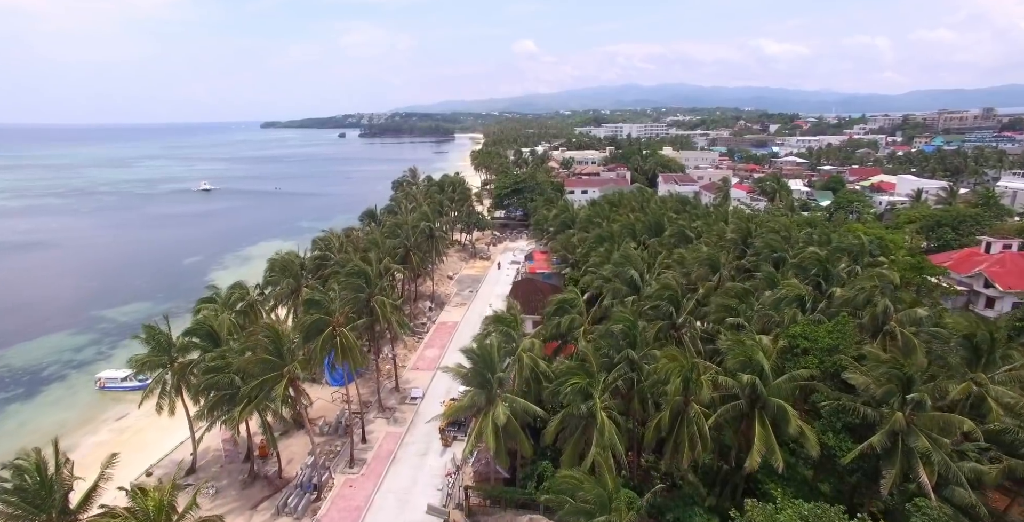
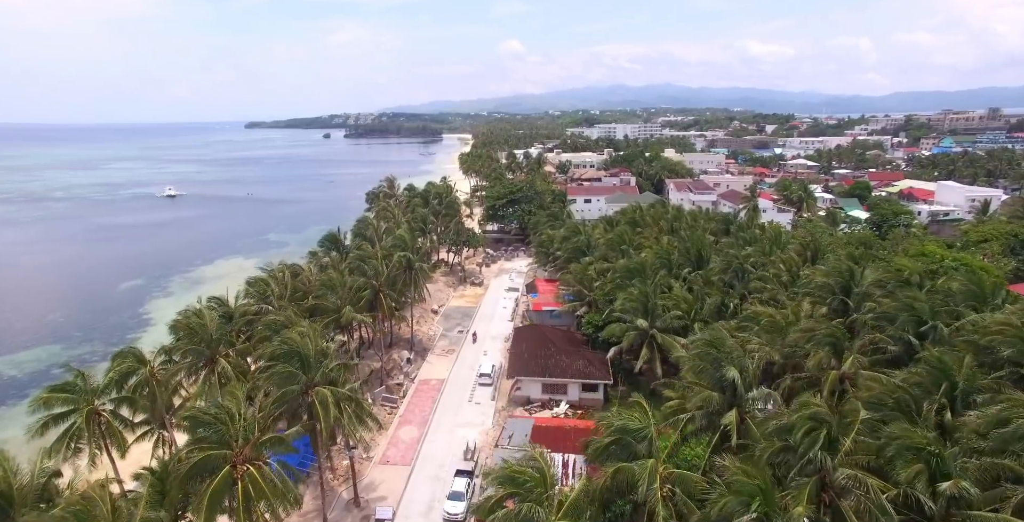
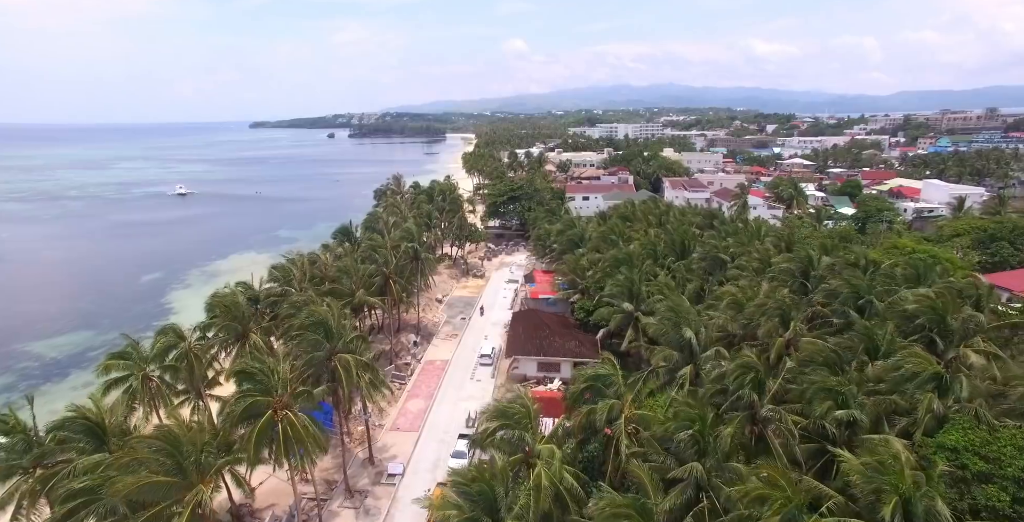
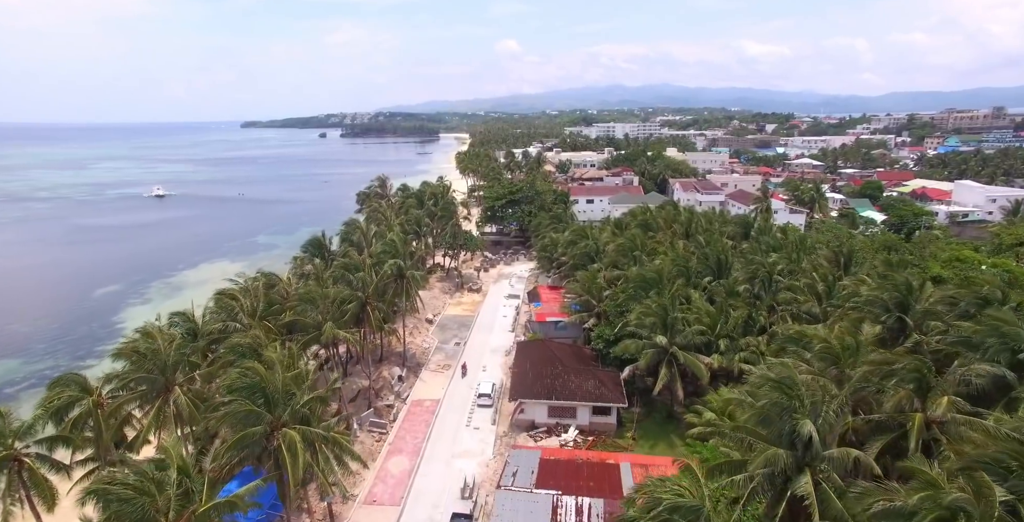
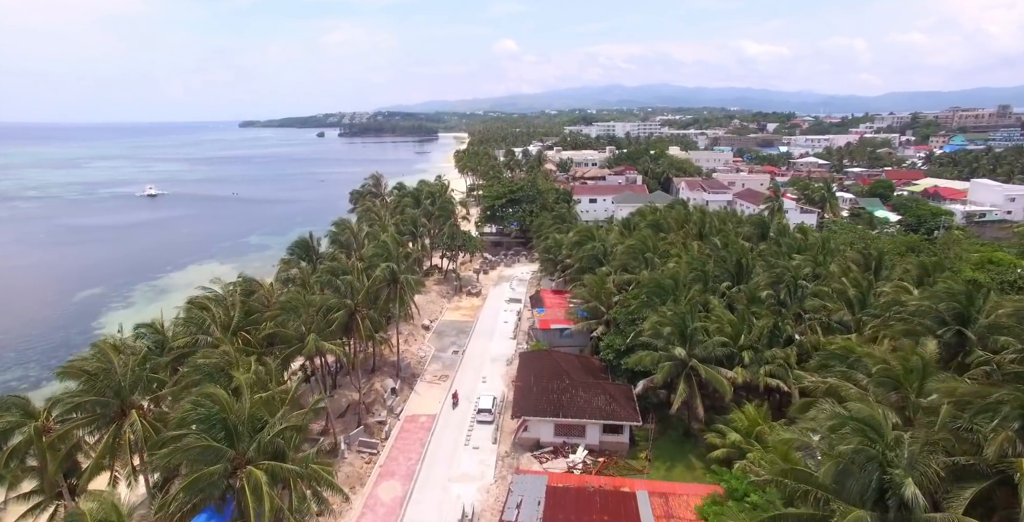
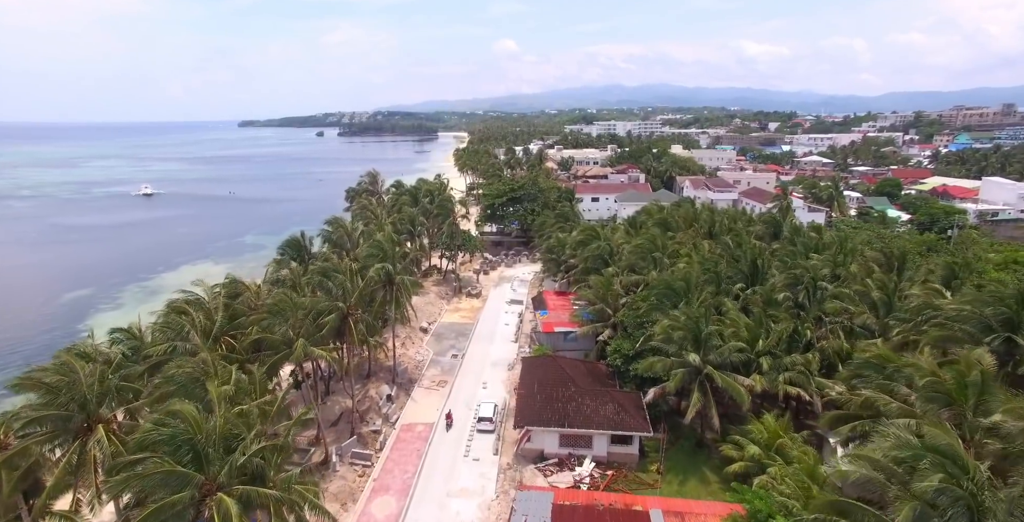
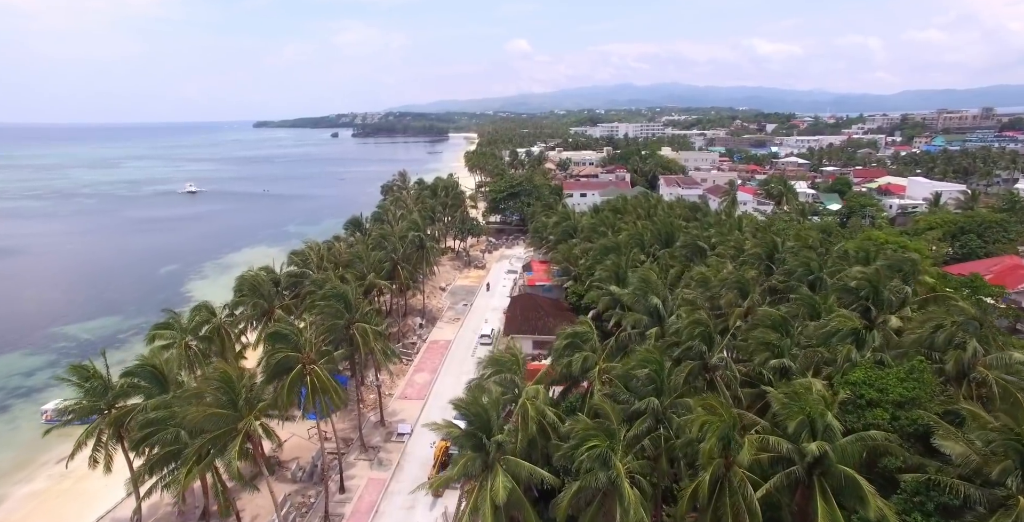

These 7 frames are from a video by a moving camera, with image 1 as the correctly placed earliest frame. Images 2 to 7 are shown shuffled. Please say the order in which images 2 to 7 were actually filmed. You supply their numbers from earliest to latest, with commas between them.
7, 3, 2, 4, 5, 6
